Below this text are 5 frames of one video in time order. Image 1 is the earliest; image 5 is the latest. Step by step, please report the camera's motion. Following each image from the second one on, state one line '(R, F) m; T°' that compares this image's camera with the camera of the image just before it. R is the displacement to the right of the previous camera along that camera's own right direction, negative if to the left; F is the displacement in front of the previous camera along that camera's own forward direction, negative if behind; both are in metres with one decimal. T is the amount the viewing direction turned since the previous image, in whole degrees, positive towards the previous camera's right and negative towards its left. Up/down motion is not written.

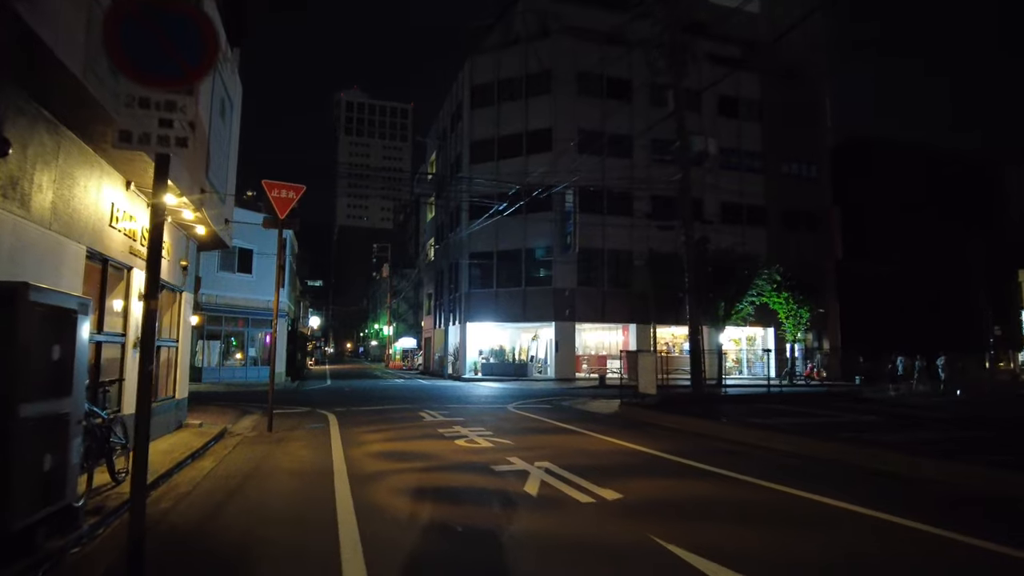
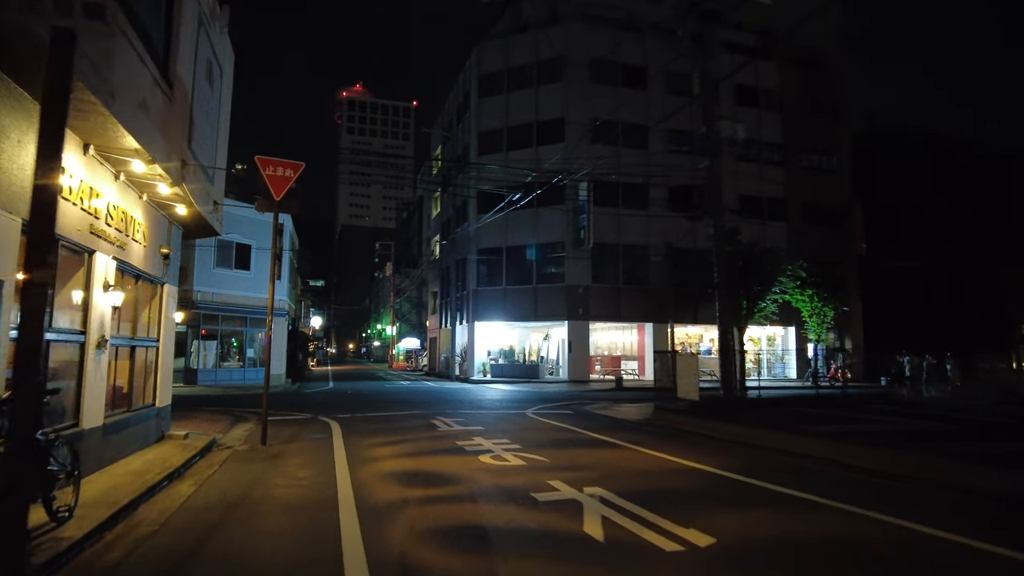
(-0.4, +1.5) m; 0°
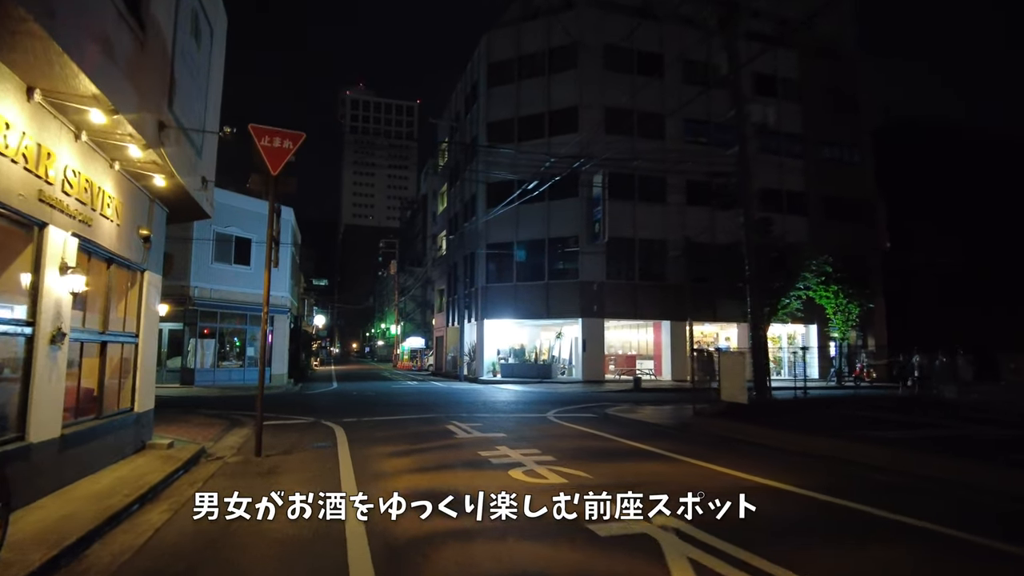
(-0.4, +1.3) m; 0°
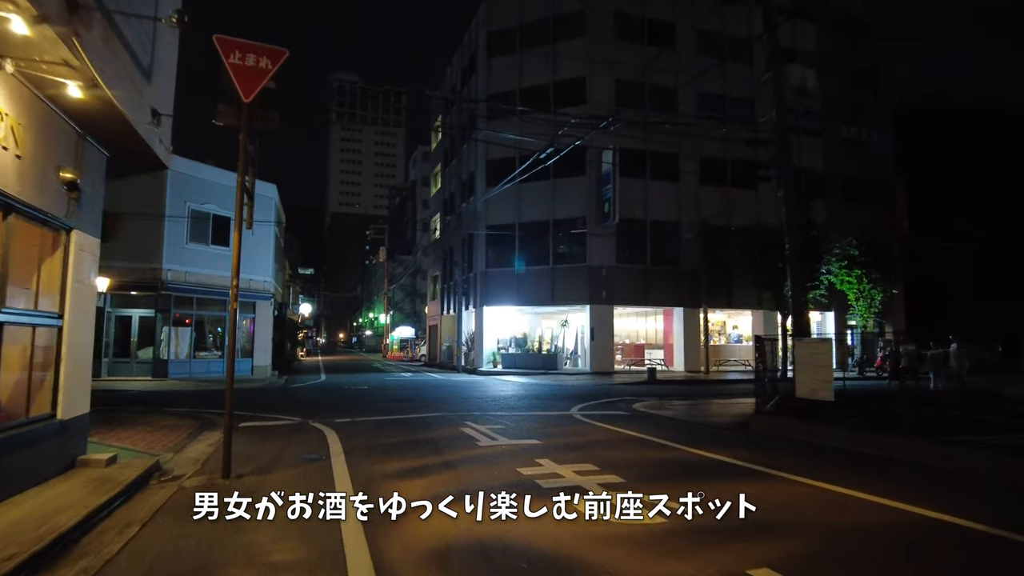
(-0.6, +2.1) m; +1°
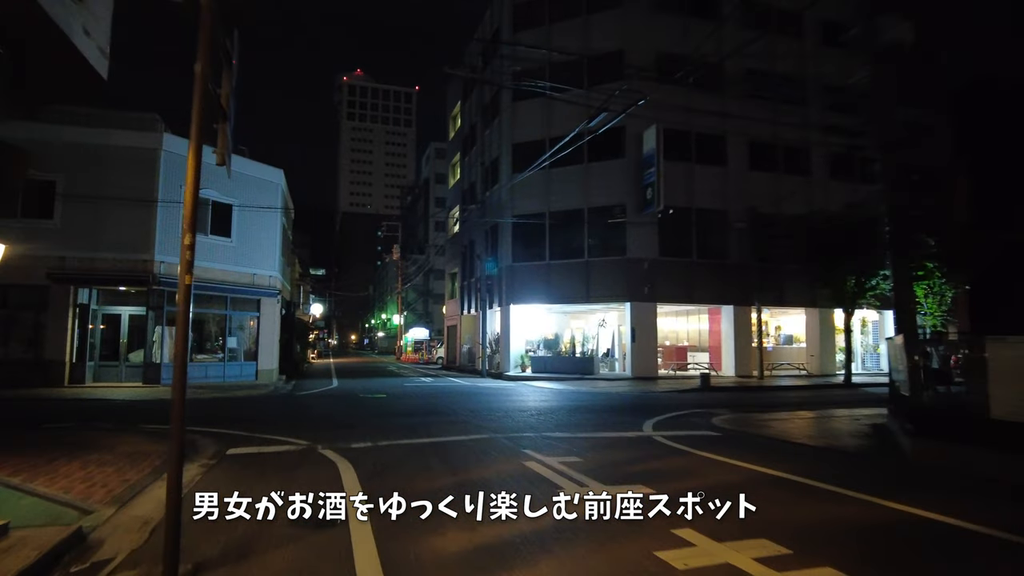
(-0.8, +2.7) m; -1°
